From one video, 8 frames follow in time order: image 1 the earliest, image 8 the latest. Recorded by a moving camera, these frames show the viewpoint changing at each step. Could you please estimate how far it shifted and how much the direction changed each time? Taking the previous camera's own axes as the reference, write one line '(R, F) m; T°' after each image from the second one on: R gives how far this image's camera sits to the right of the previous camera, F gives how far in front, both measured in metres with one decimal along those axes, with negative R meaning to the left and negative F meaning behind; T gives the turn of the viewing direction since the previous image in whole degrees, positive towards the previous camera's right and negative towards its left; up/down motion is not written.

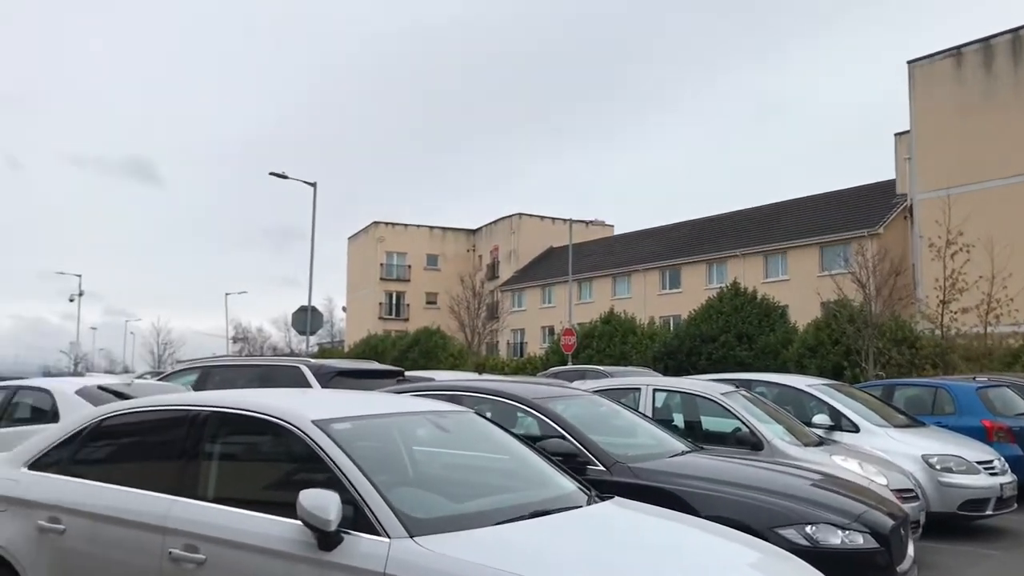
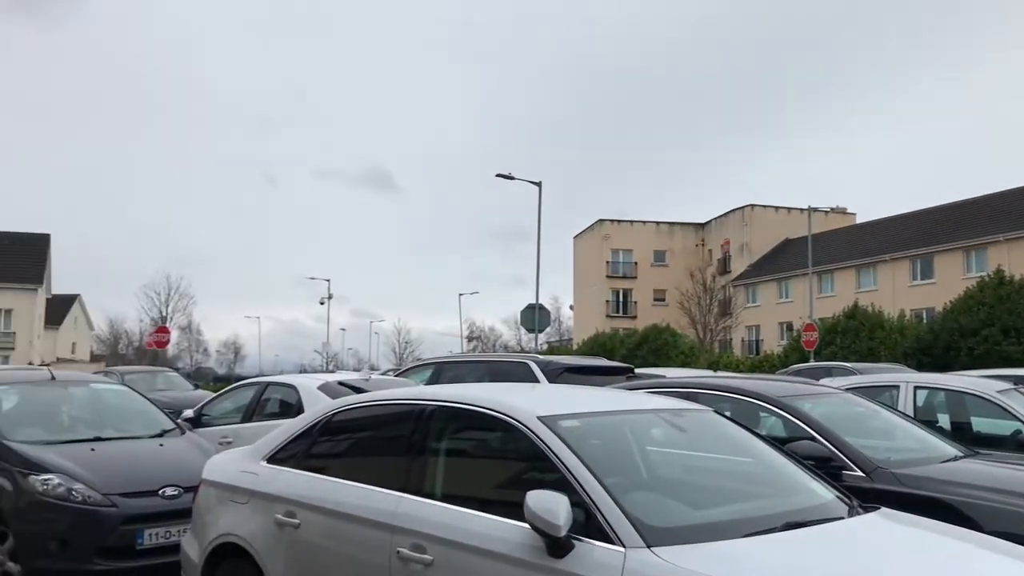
(-0.1, +0.4) m; -14°
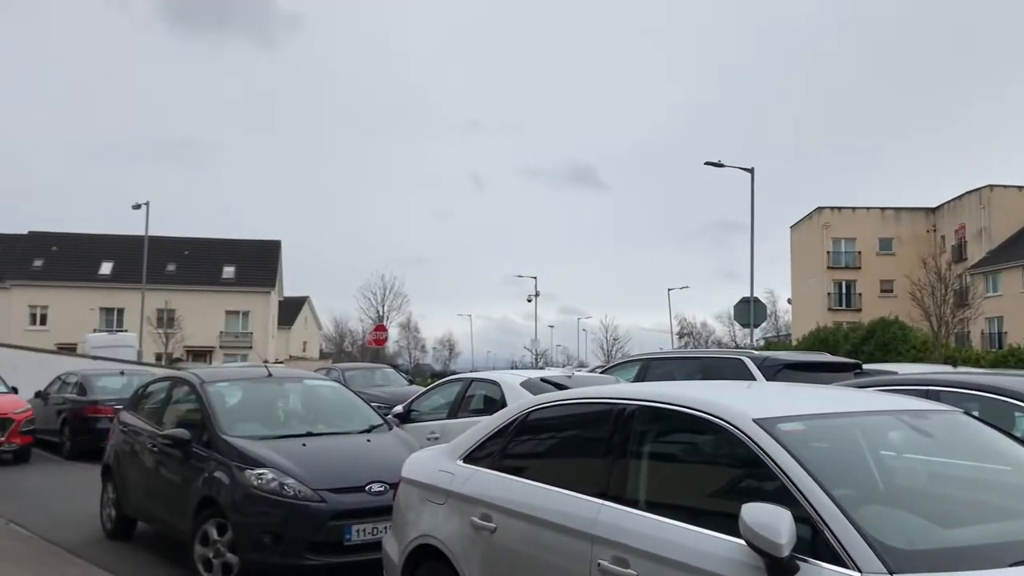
(0.0, +0.4) m; -13°
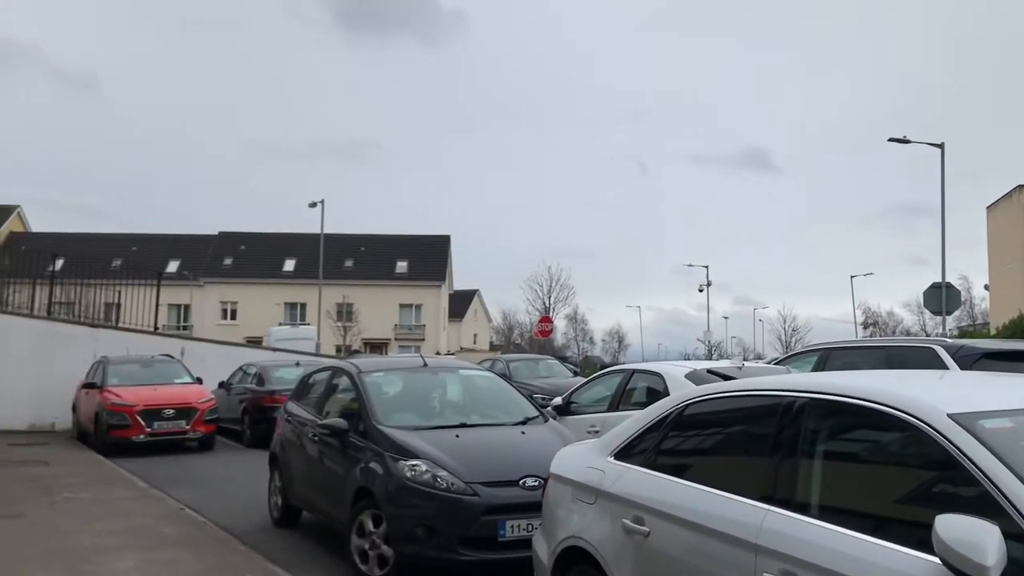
(+0.1, +0.3) m; -10°
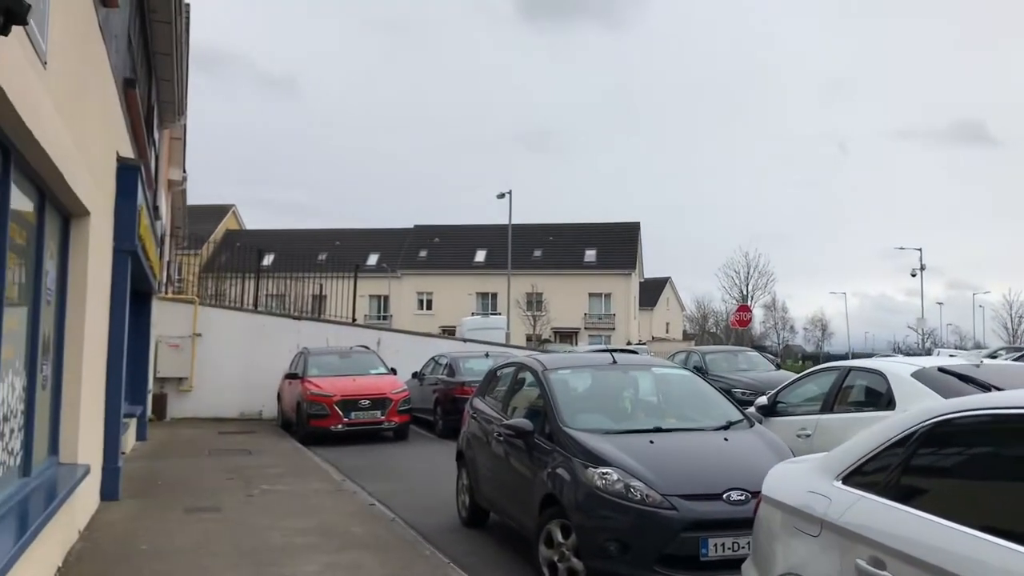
(0.0, +0.5) m; -12°
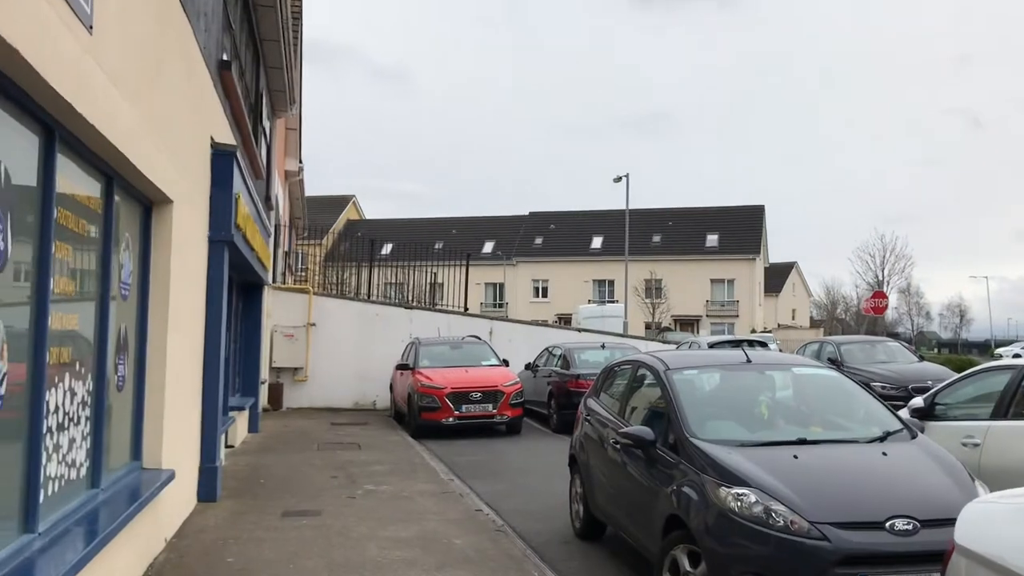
(0.0, +0.7) m; -7°
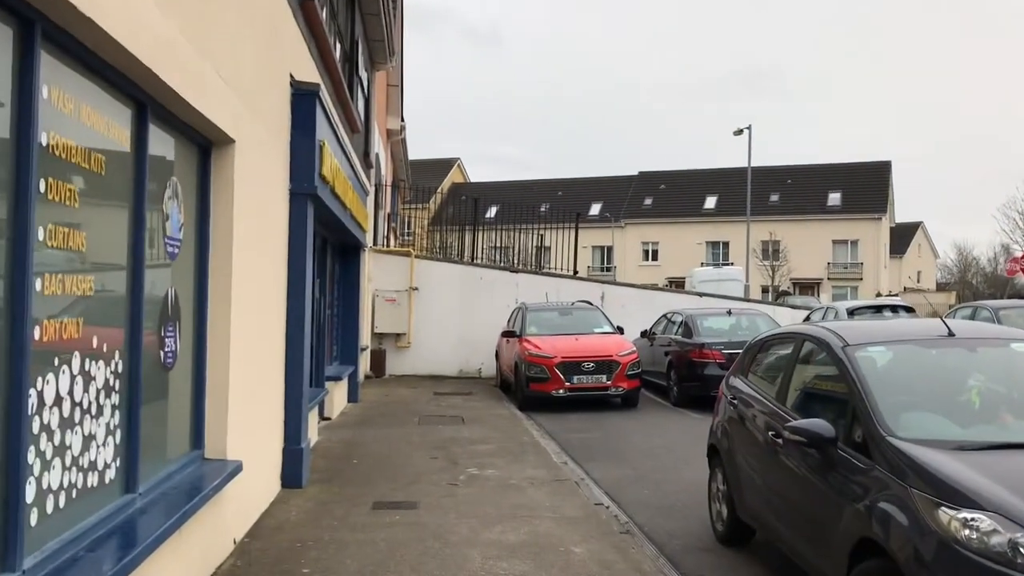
(-0.1, +1.1) m; -6°
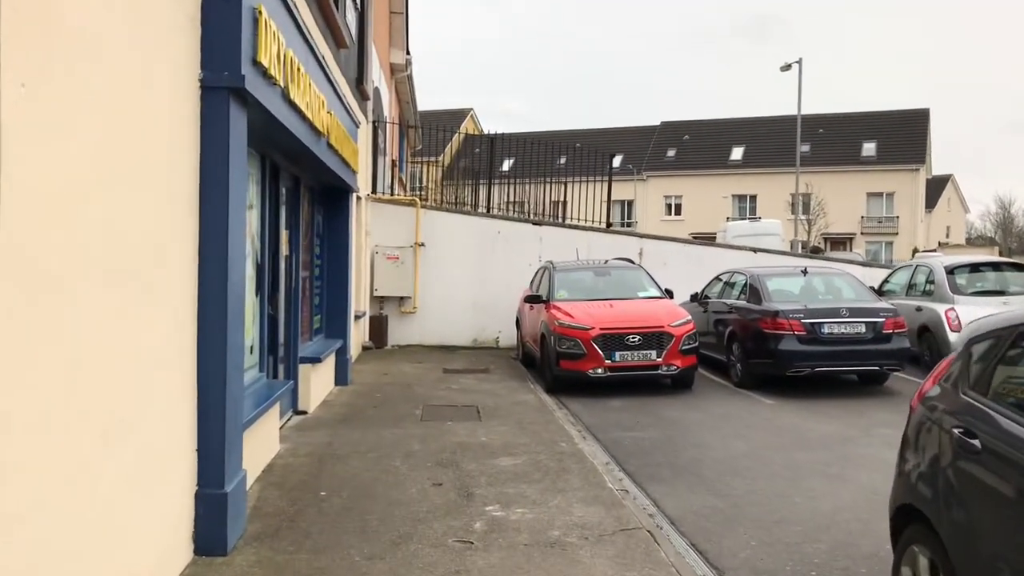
(-0.1, +2.5) m; -1°
